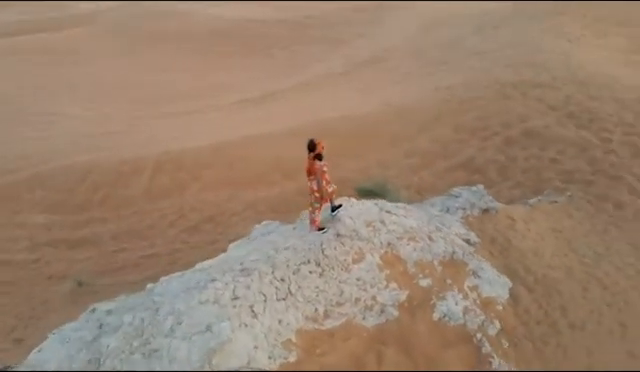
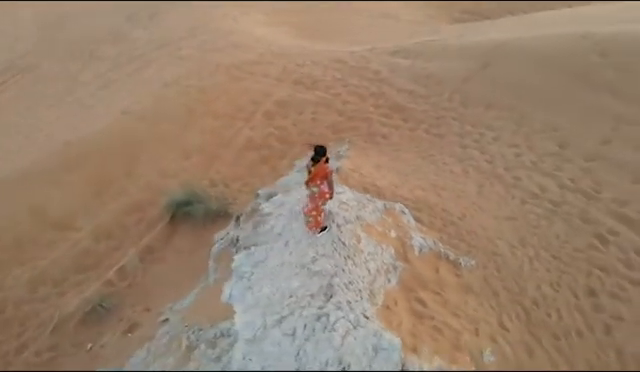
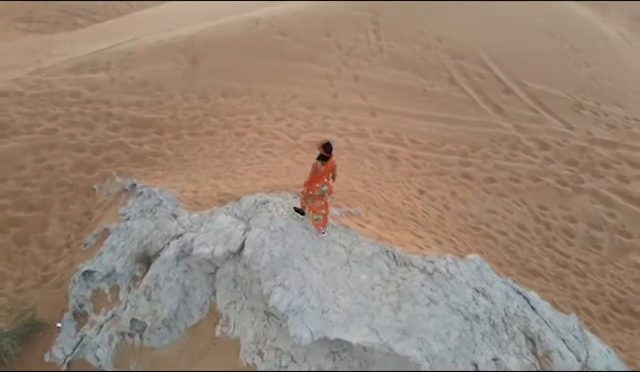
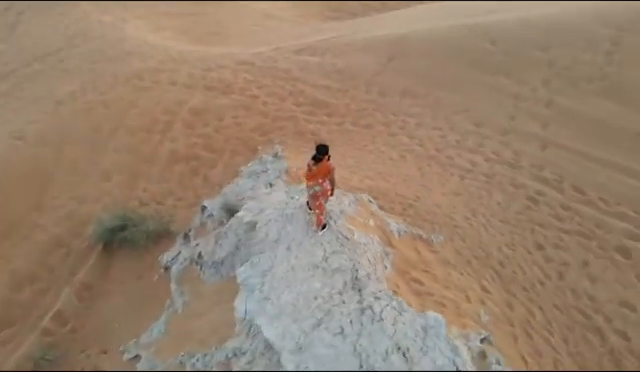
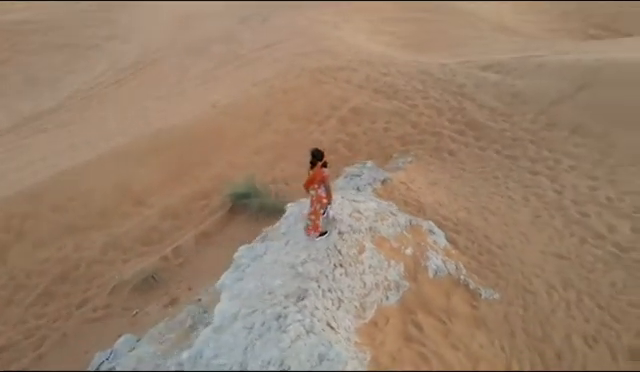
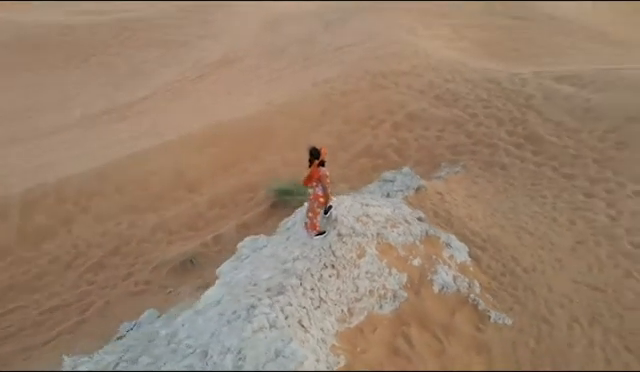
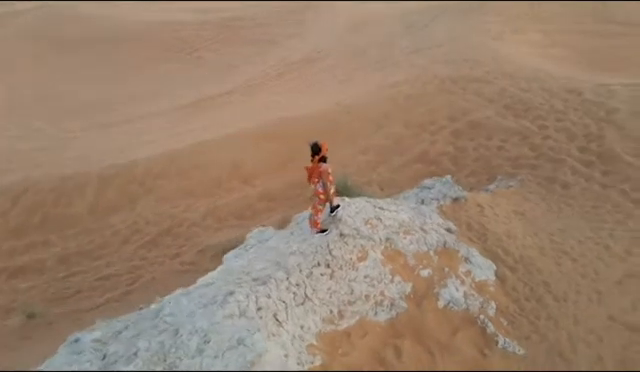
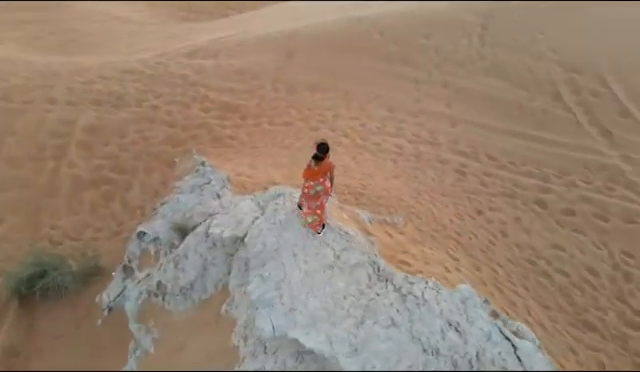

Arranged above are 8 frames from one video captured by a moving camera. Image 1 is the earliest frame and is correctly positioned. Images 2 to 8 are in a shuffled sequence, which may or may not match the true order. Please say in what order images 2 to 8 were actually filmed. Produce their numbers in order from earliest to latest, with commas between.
7, 6, 5, 2, 4, 8, 3
